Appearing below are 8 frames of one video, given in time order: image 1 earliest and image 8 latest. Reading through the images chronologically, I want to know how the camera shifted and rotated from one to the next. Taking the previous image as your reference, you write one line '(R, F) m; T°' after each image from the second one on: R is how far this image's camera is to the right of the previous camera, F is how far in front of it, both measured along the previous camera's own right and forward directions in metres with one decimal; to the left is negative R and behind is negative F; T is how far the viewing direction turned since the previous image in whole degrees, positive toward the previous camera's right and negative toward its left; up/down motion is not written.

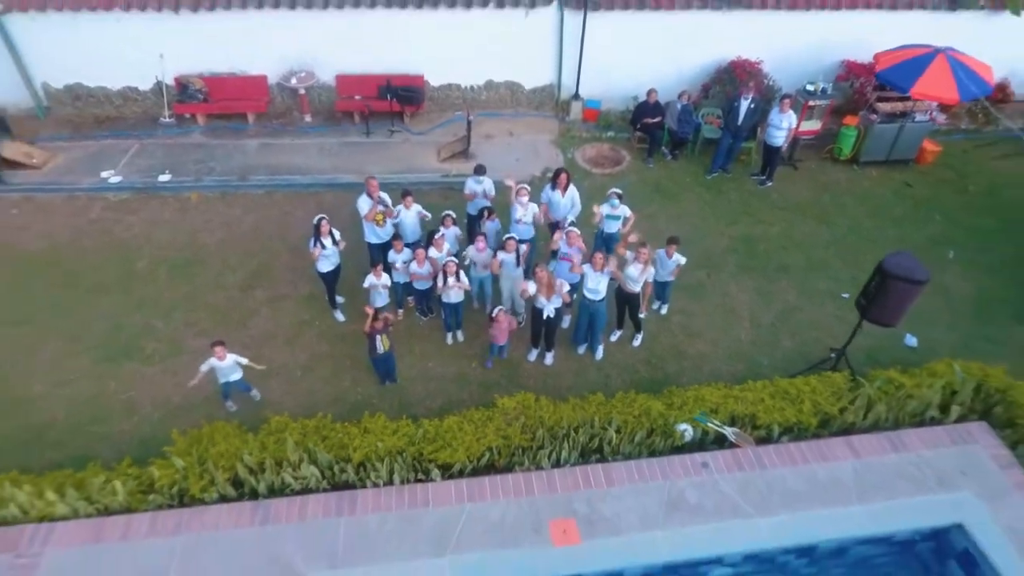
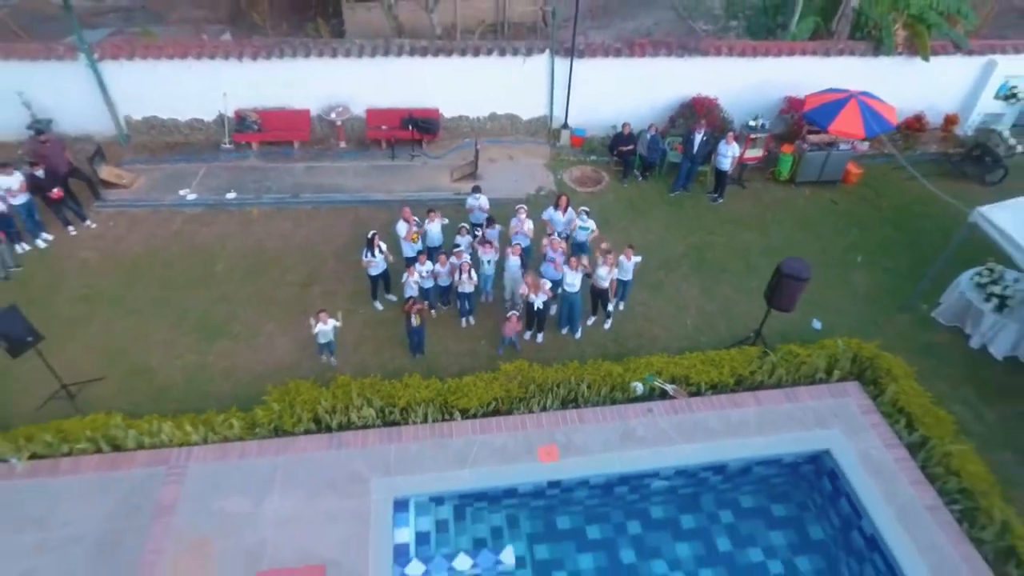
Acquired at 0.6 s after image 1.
(0.0, -2.0) m; 0°
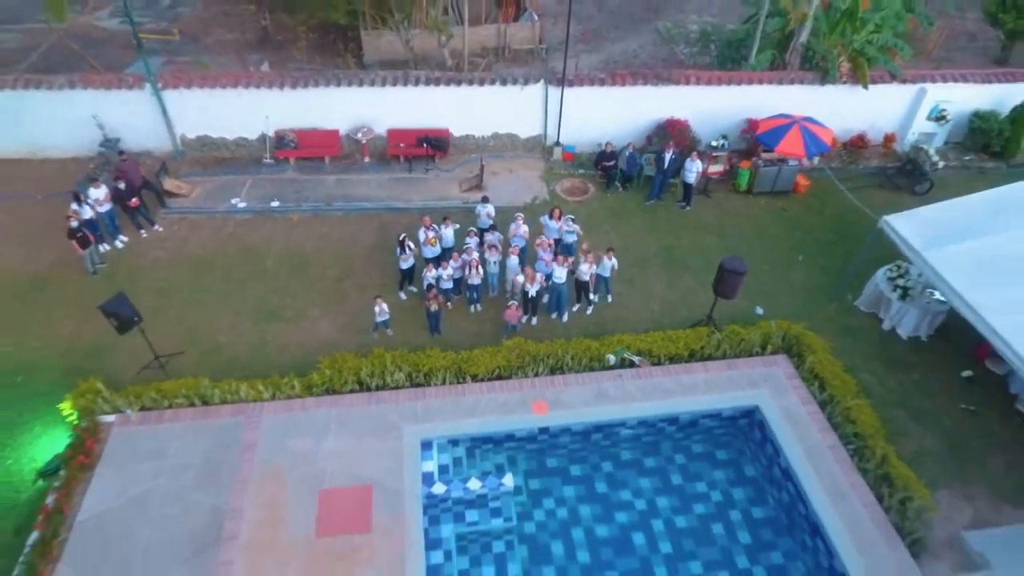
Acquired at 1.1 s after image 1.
(0.0, -1.9) m; 0°
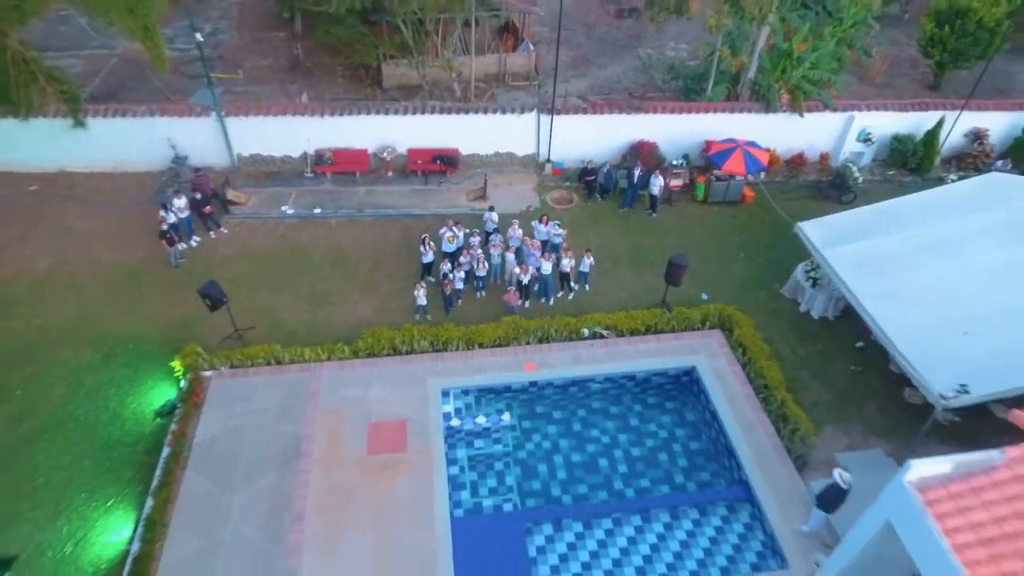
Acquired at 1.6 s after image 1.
(0.0, -2.8) m; 0°
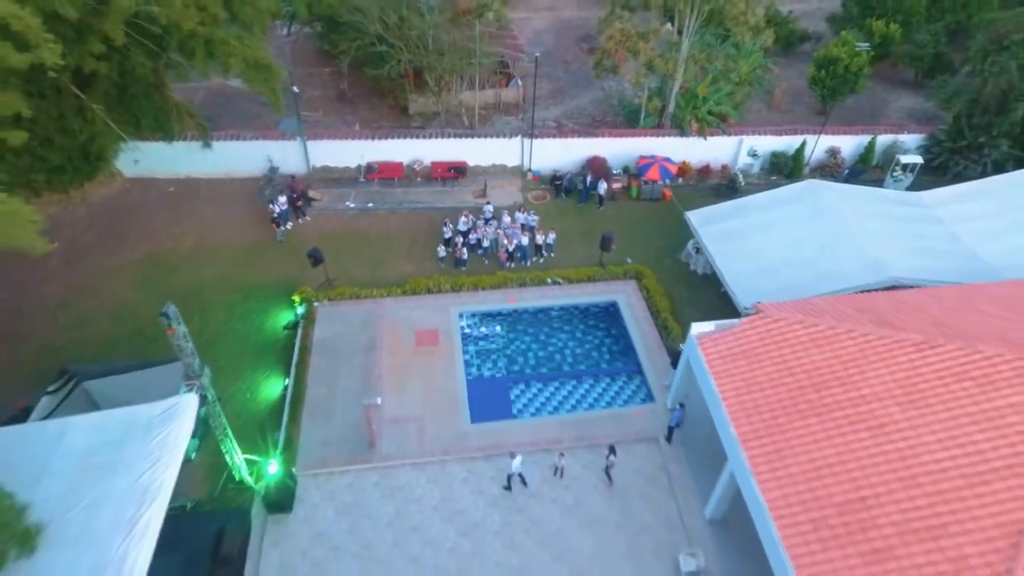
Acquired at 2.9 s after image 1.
(+0.3, -7.0) m; 0°
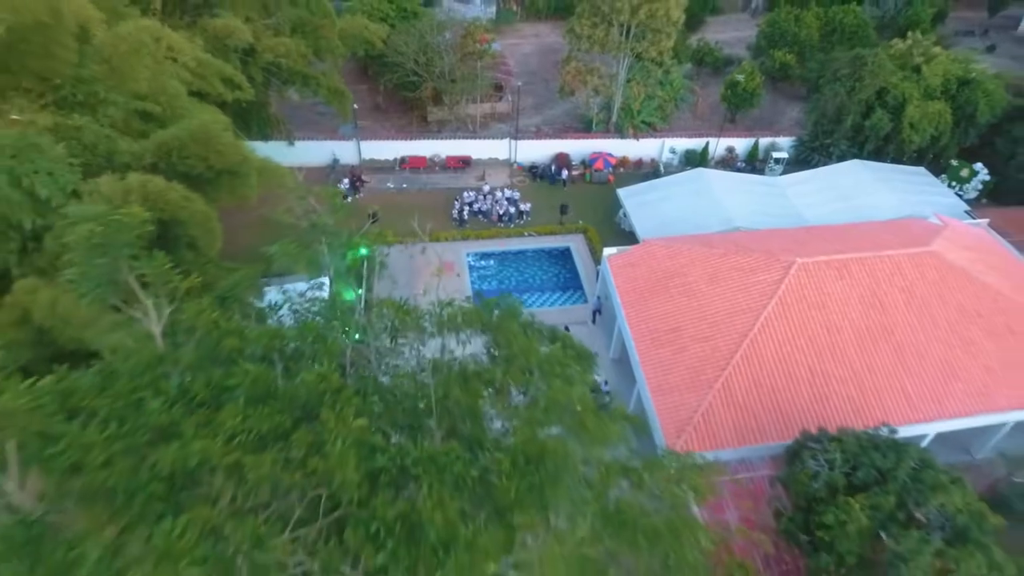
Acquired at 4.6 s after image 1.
(+0.4, -9.8) m; 0°
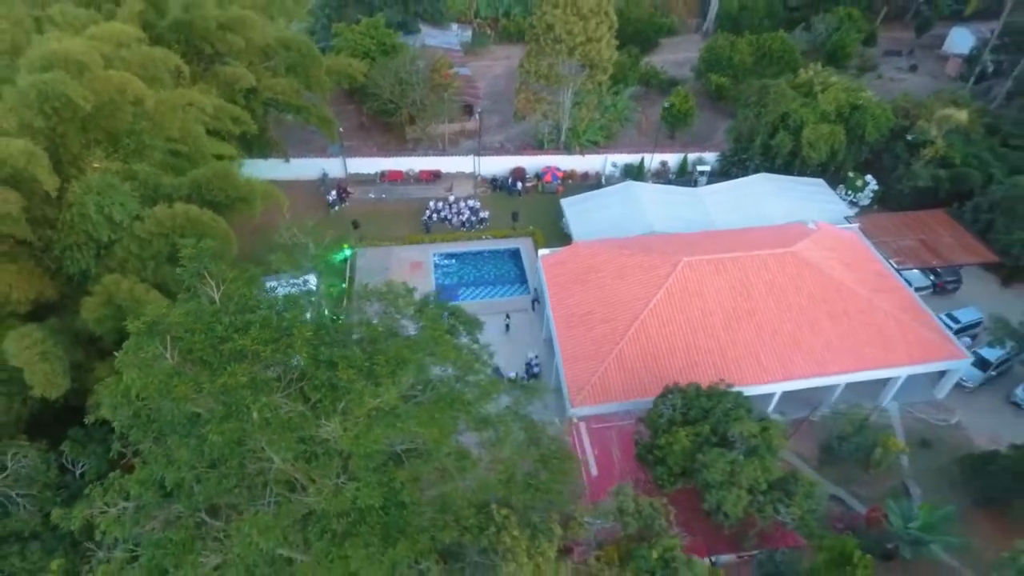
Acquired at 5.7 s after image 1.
(+2.1, -5.6) m; 0°
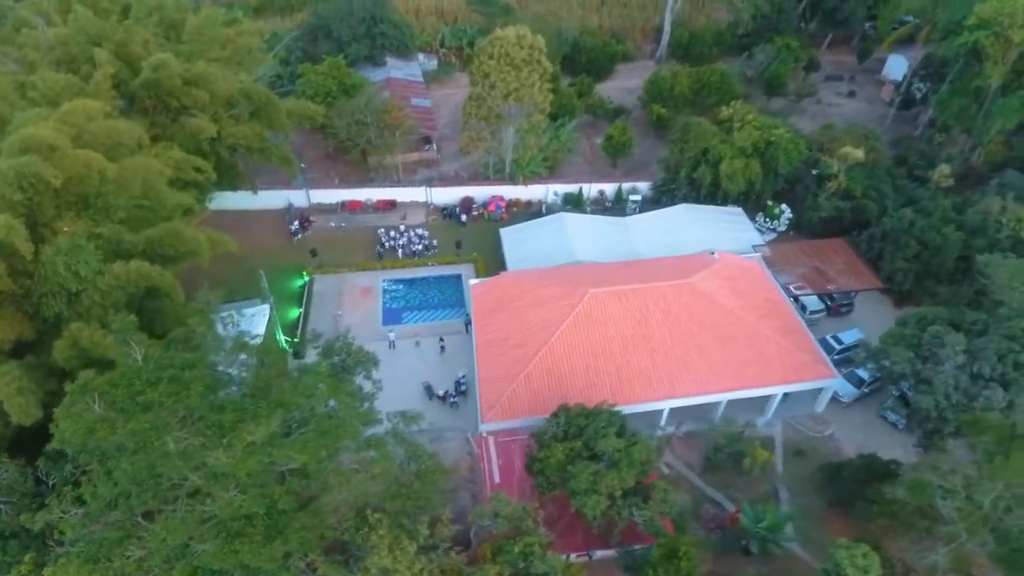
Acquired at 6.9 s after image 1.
(+3.5, -3.6) m; 0°
